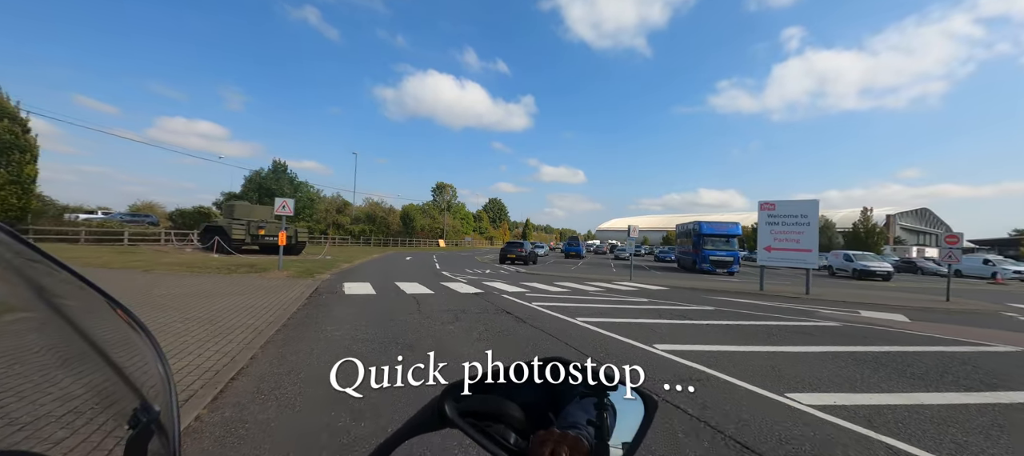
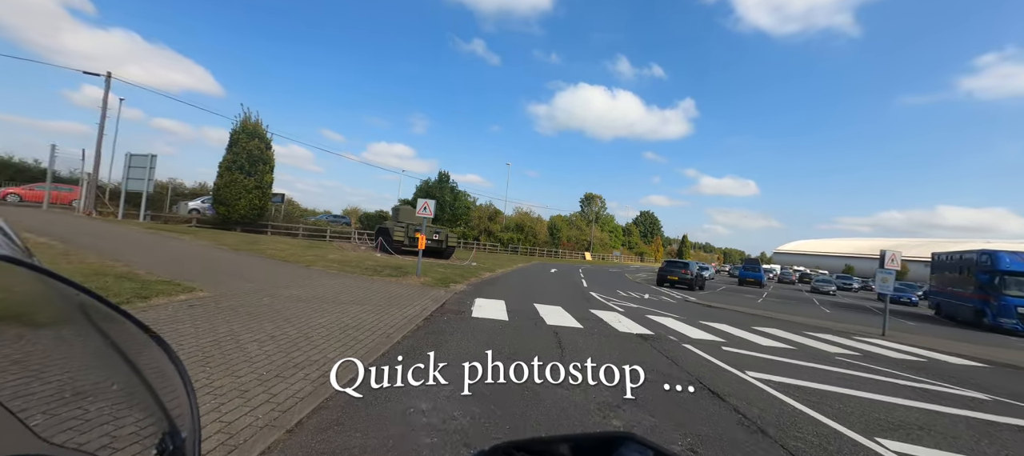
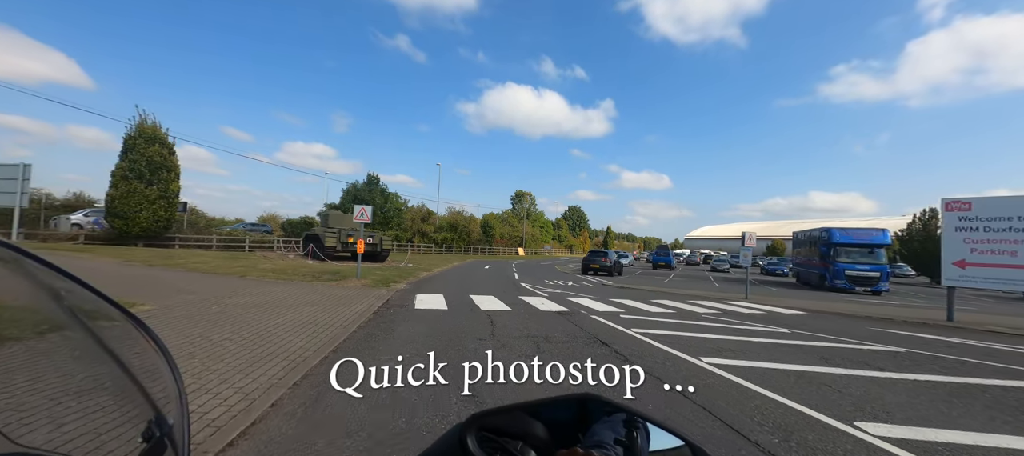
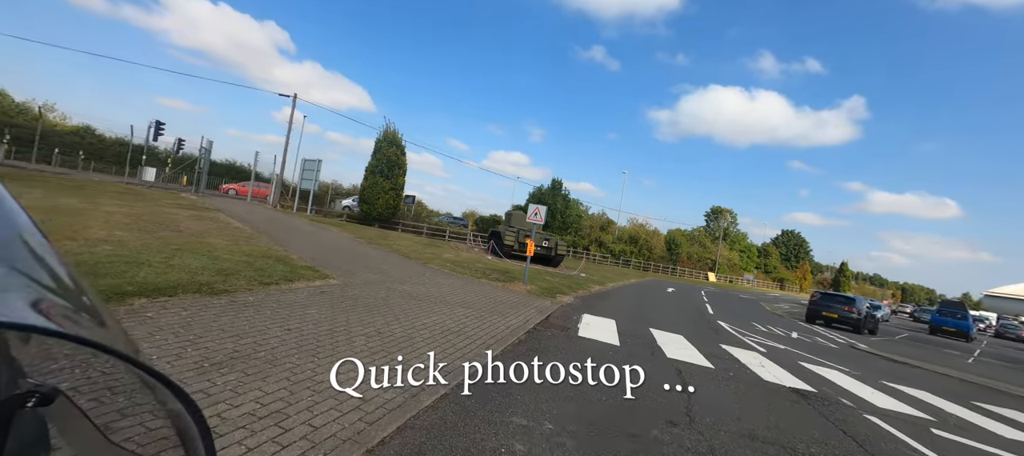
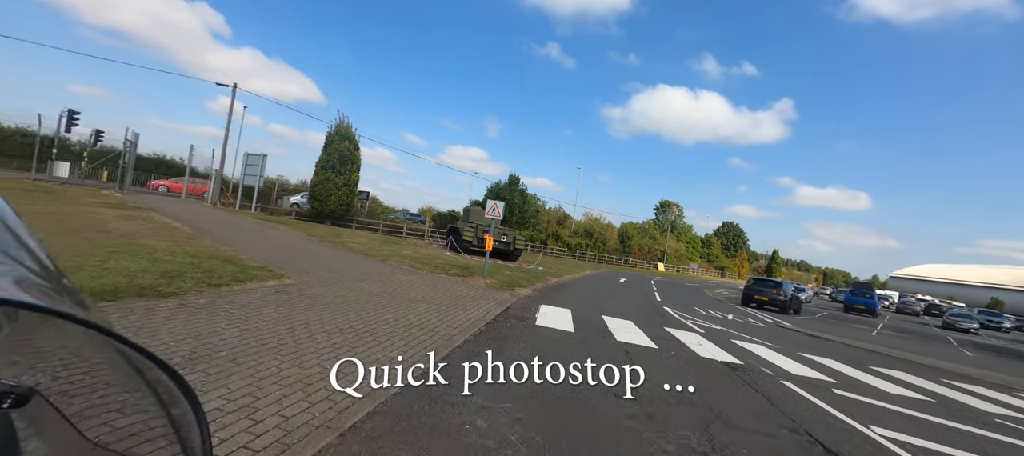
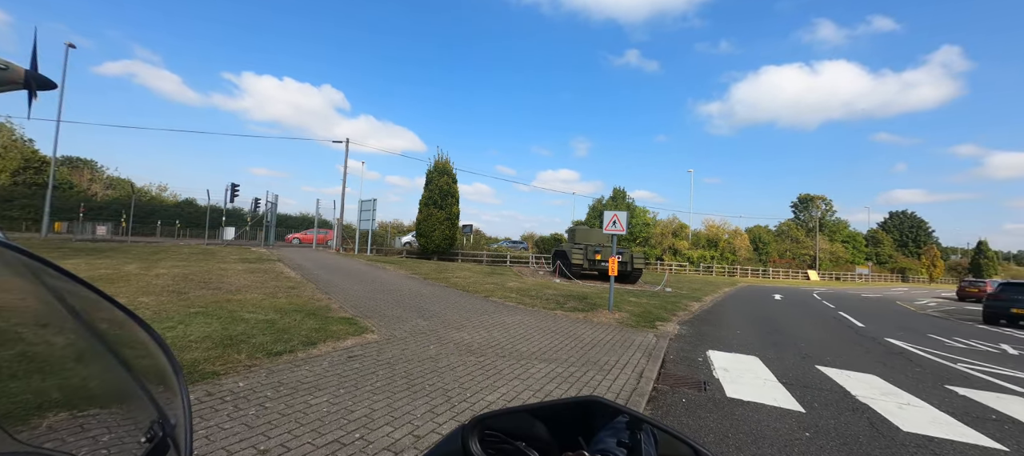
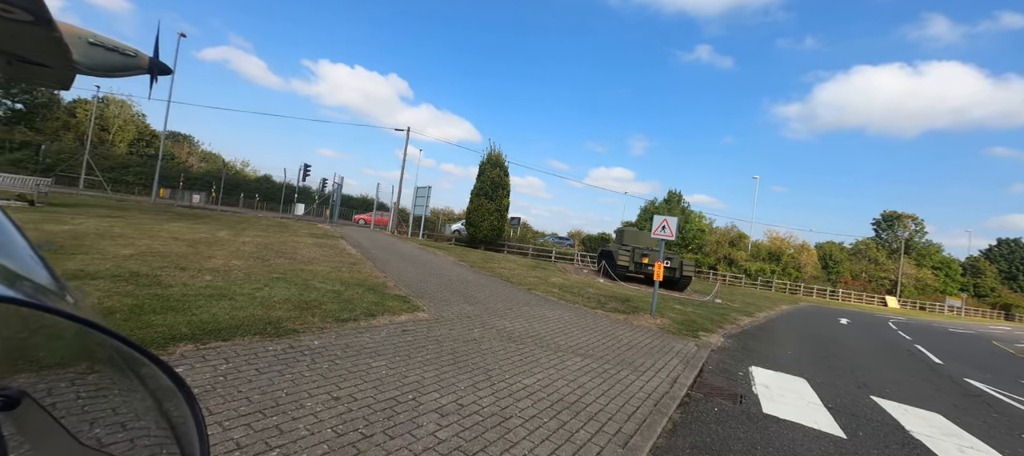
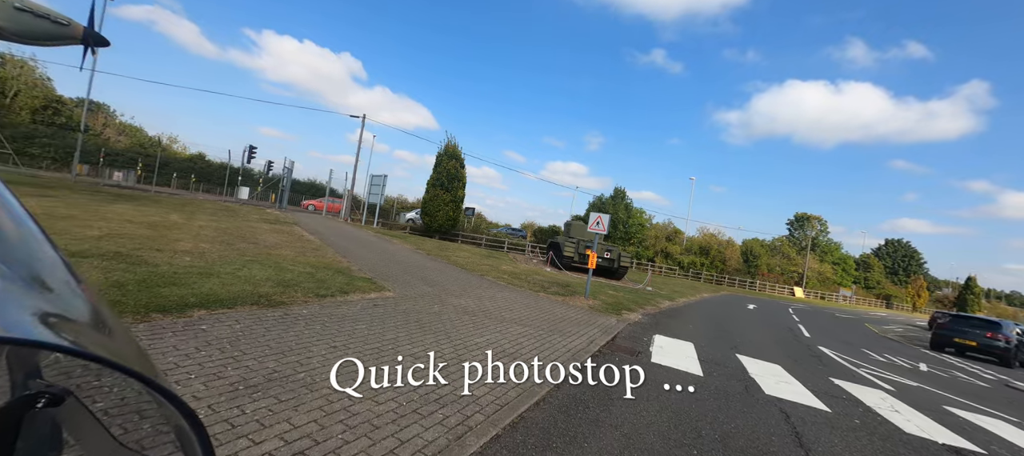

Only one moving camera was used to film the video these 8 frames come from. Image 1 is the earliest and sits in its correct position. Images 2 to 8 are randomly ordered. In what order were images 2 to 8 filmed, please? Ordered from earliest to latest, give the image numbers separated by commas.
3, 2, 5, 4, 8, 7, 6
